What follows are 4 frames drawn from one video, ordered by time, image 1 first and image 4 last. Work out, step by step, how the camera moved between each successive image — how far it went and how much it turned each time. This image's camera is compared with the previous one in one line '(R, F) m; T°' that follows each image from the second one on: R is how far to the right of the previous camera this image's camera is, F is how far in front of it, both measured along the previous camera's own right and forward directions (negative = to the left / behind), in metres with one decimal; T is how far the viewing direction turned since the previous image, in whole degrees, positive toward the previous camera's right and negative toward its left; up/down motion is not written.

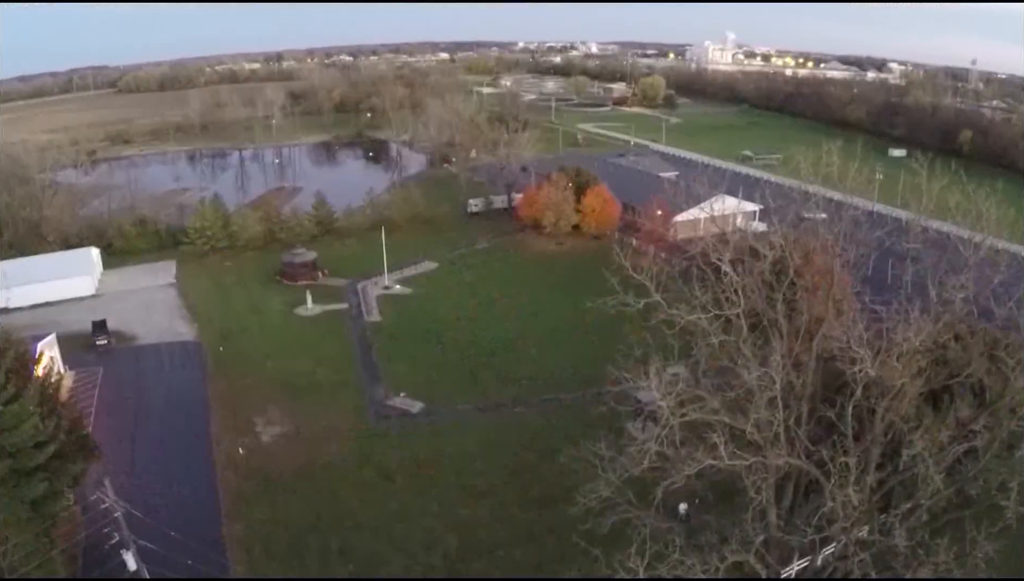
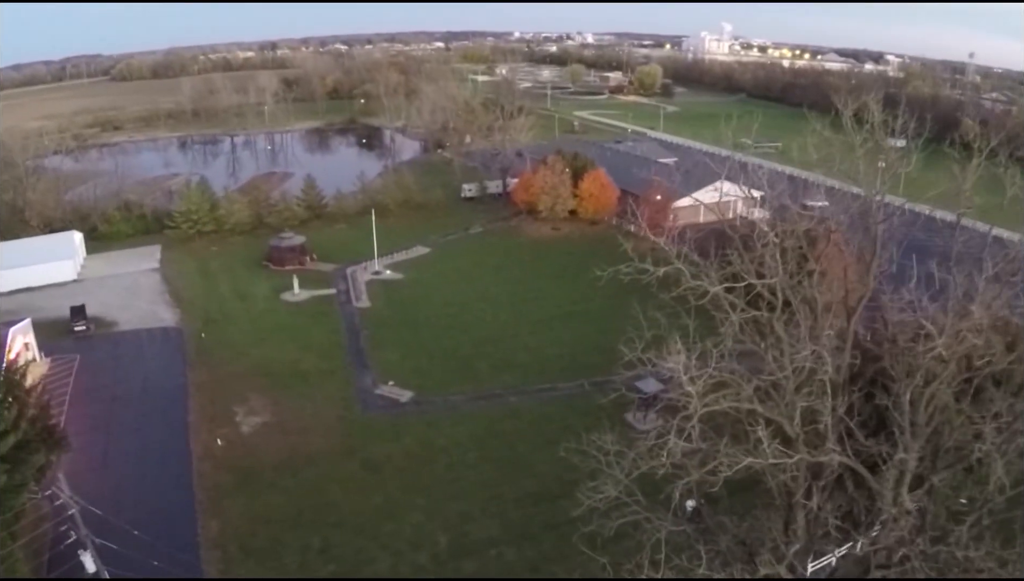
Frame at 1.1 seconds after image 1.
(0.0, +0.8) m; 0°
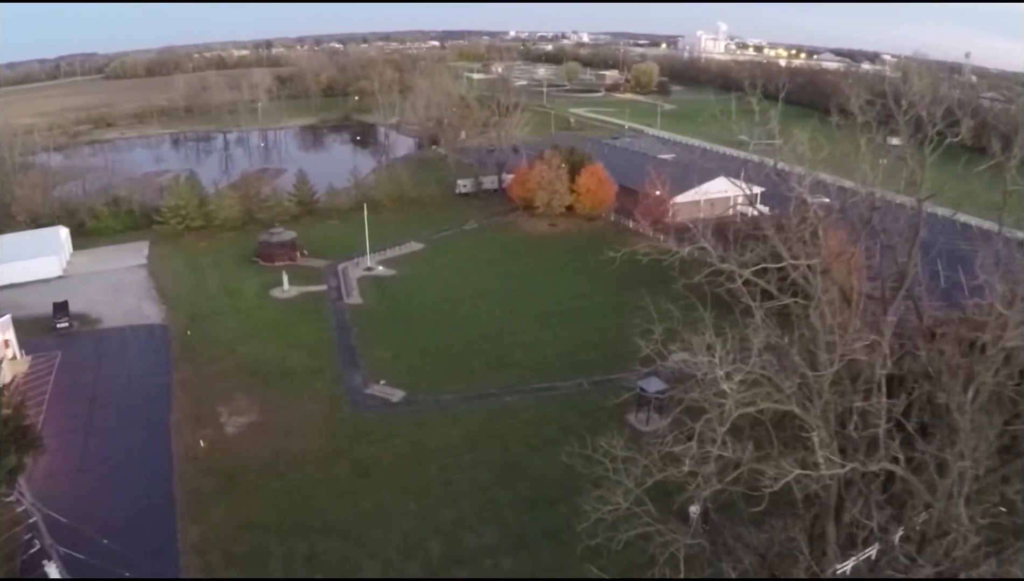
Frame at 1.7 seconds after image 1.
(0.0, +0.6) m; 0°
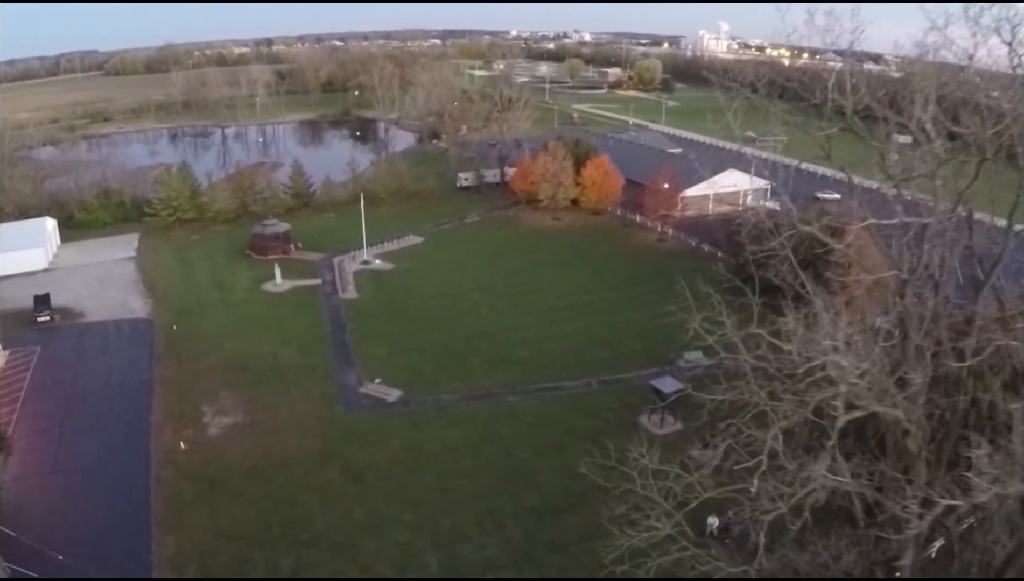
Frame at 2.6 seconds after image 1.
(-0.1, +0.9) m; 0°
